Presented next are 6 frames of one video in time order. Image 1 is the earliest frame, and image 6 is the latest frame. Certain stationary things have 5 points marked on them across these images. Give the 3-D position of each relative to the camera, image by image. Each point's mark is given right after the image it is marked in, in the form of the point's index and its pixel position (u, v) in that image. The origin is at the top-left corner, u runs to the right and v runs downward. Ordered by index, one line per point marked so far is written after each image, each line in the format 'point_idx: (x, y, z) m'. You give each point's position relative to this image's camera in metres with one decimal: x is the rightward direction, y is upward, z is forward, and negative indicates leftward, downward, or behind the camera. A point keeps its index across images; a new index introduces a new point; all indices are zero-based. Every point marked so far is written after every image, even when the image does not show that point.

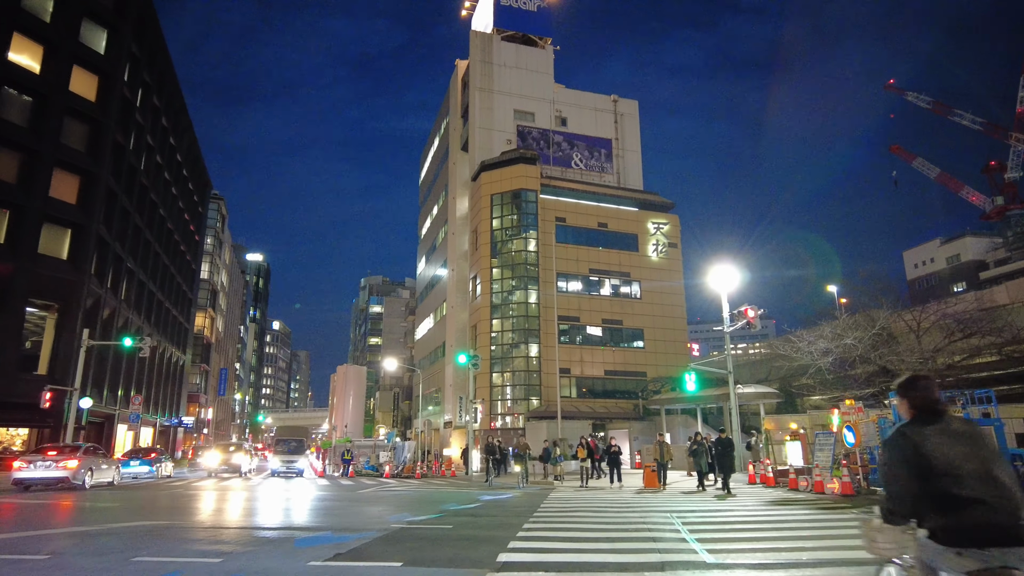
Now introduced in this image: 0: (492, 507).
0: (-0.4, -4.7, +13.4) m
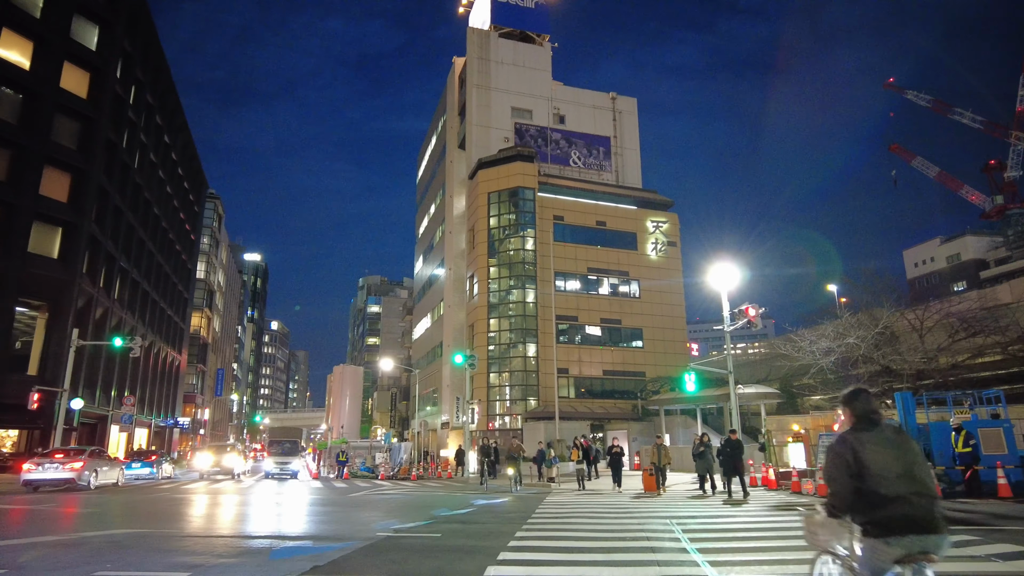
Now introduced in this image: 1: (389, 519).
0: (-0.6, -4.7, +12.9) m
1: (-2.6, -4.9, +13.1) m
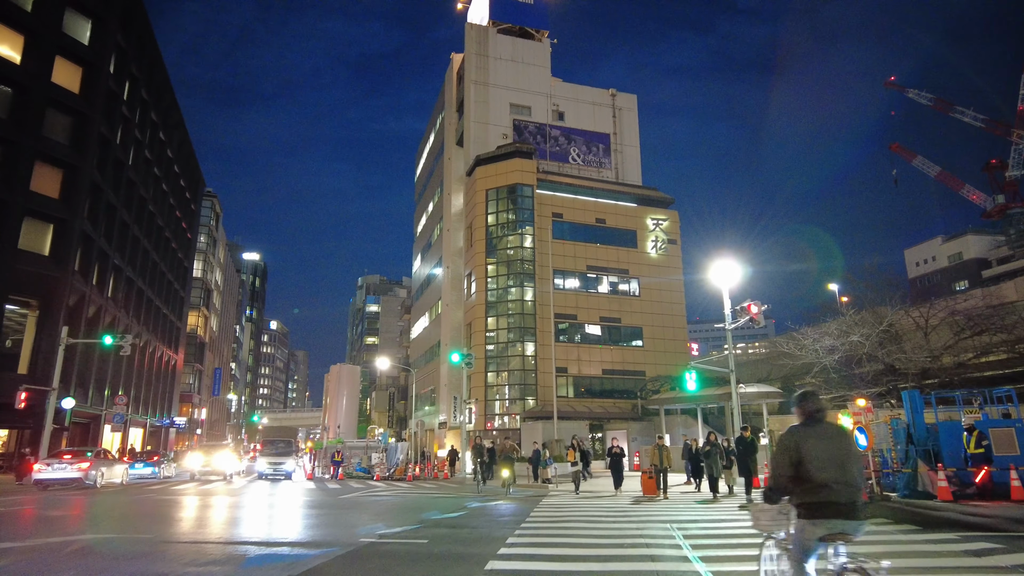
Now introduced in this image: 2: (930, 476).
0: (-0.7, -4.5, +12.4) m
1: (-2.7, -4.7, +12.5) m
2: (+9.8, -4.4, +14.6) m
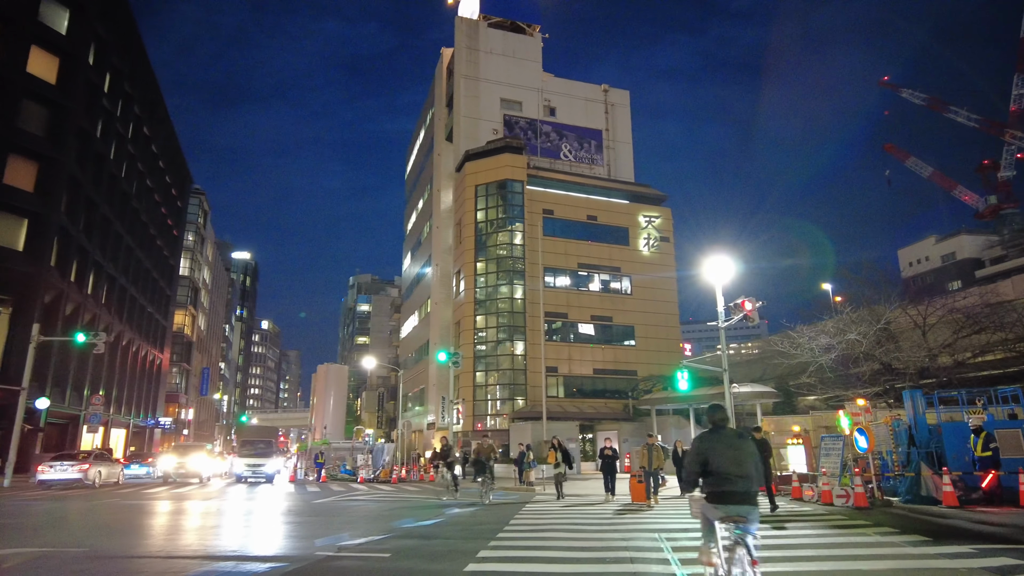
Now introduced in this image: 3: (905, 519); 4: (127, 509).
0: (-1.1, -4.4, +11.5) m
1: (-3.1, -4.6, +11.6) m
2: (+9.3, -4.3, +13.8) m
3: (+7.6, -4.5, +12.0) m
4: (-11.3, -6.5, +18.2) m
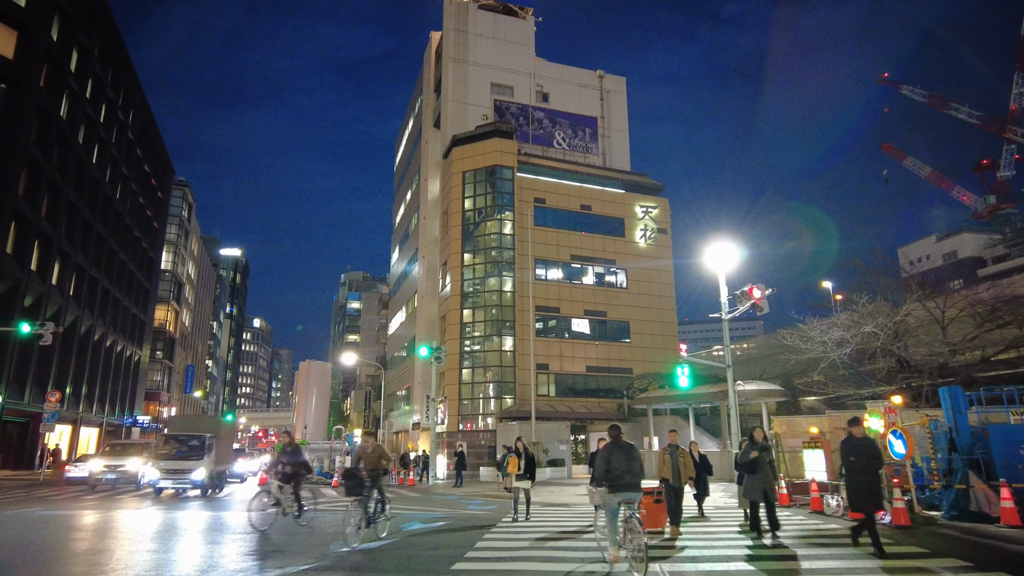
0: (-1.6, -3.9, +9.3) m
1: (-3.6, -4.1, +9.4) m
2: (+8.8, -3.8, +11.6) m
3: (+7.1, -4.0, +9.8) m
4: (-11.8, -6.0, +15.9) m
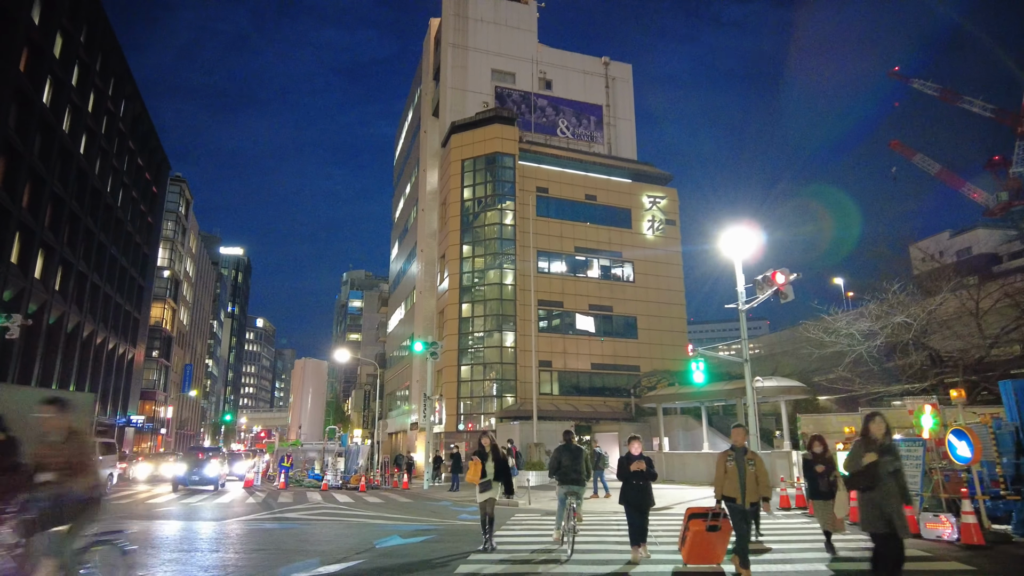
0: (-1.7, -3.5, +7.4) m
1: (-3.8, -3.6, +7.6) m
2: (+8.7, -3.4, +9.8) m
3: (+7.0, -3.6, +8.0) m
4: (-11.9, -5.6, +14.1) m
